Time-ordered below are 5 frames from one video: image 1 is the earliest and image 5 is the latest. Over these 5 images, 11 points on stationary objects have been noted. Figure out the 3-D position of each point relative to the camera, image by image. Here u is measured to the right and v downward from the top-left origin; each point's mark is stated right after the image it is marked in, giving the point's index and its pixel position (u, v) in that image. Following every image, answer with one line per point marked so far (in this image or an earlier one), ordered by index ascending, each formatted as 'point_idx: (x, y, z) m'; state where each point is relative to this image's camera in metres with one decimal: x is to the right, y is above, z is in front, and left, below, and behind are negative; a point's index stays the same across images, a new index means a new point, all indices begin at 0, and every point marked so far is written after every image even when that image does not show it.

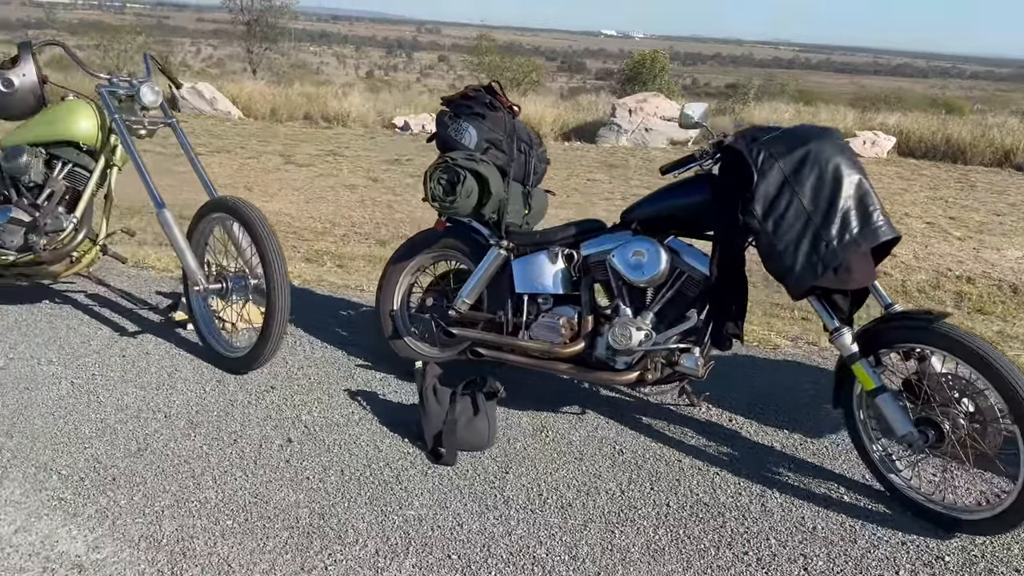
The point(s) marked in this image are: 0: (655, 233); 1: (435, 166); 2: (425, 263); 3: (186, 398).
0: (+0.6, +0.2, +3.5) m
1: (-0.4, +0.6, +3.7) m
2: (-0.4, +0.1, +4.1) m
3: (-1.5, -0.5, +3.6) m
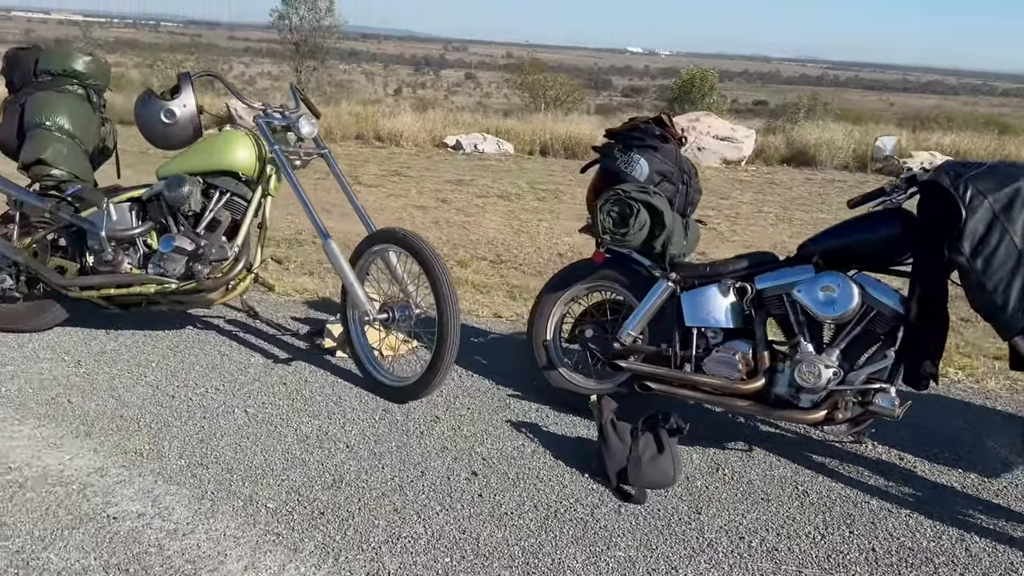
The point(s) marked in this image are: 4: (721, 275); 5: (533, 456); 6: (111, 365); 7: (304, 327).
0: (+1.4, +0.1, +3.5) m
1: (+0.4, +0.4, +3.7) m
2: (+0.3, 0.0, +4.1) m
3: (-0.7, -0.6, +3.6) m
4: (+0.9, +0.1, +3.7) m
5: (+0.1, -0.7, +3.5) m
6: (-2.0, -0.4, +4.1) m
7: (-1.3, -0.2, +4.9) m
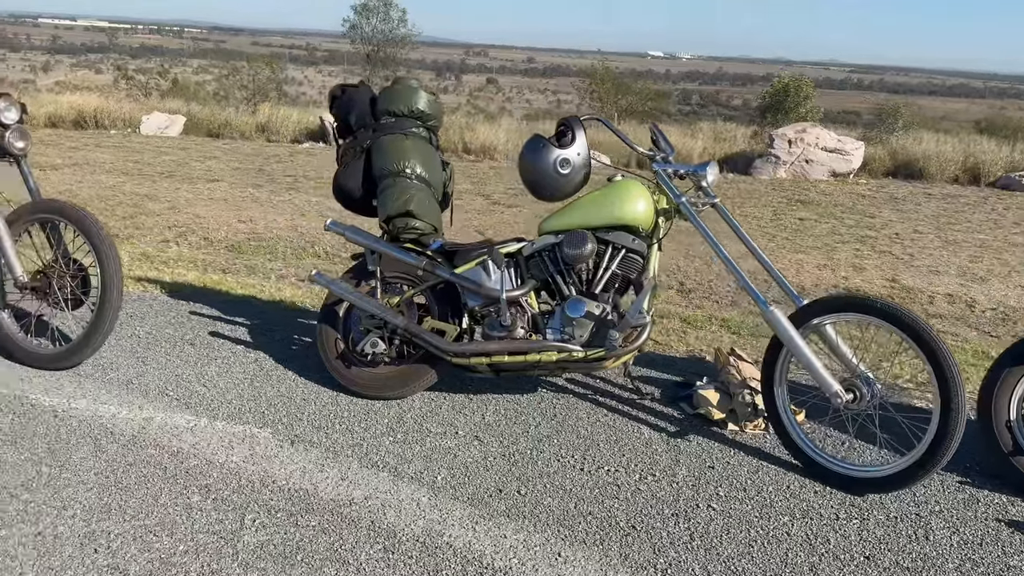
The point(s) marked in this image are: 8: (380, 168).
0: (+3.4, -0.2, +3.0) m
1: (+2.4, +0.1, +3.2) m
2: (+2.4, -0.3, +3.6) m
3: (+1.3, -0.9, +3.2) m
4: (+3.0, -0.3, +3.2) m
5: (+2.1, -1.0, +3.0) m
6: (0.0, -0.7, +3.7) m
7: (+0.8, -0.5, +4.4) m
8: (-0.7, +0.6, +4.2) m
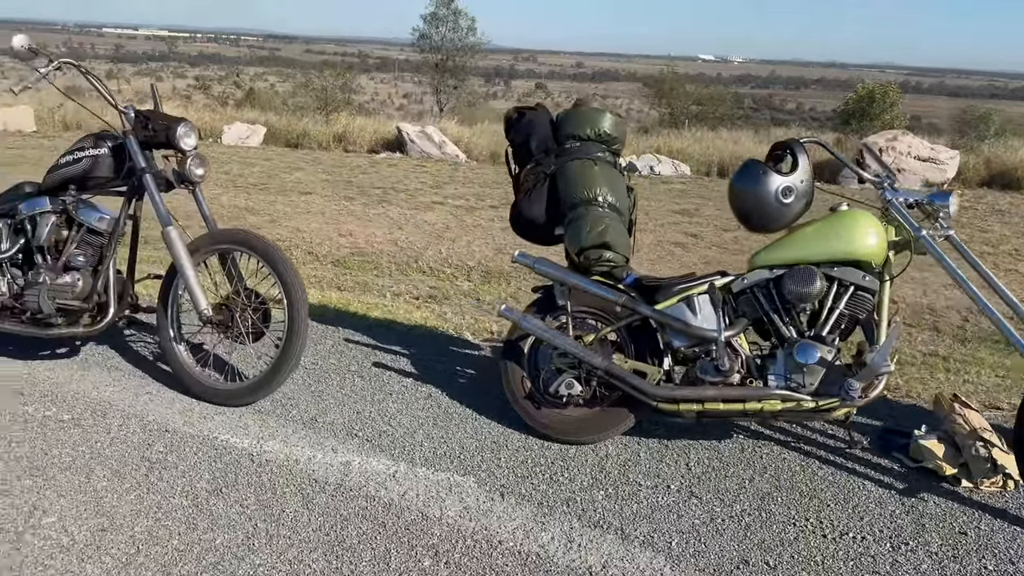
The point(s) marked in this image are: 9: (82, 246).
0: (+4.3, -0.4, +2.5) m
1: (+3.3, -0.1, +2.7) m
2: (+3.3, -0.5, +3.2) m
3: (+2.2, -1.1, +2.8) m
4: (+3.8, -0.5, +2.7) m
5: (+3.0, -1.2, +2.6) m
6: (+0.9, -0.9, +3.4) m
7: (+1.8, -0.7, +4.1) m
8: (+0.3, +0.5, +4.0) m
9: (-2.1, +0.2, +4.1) m
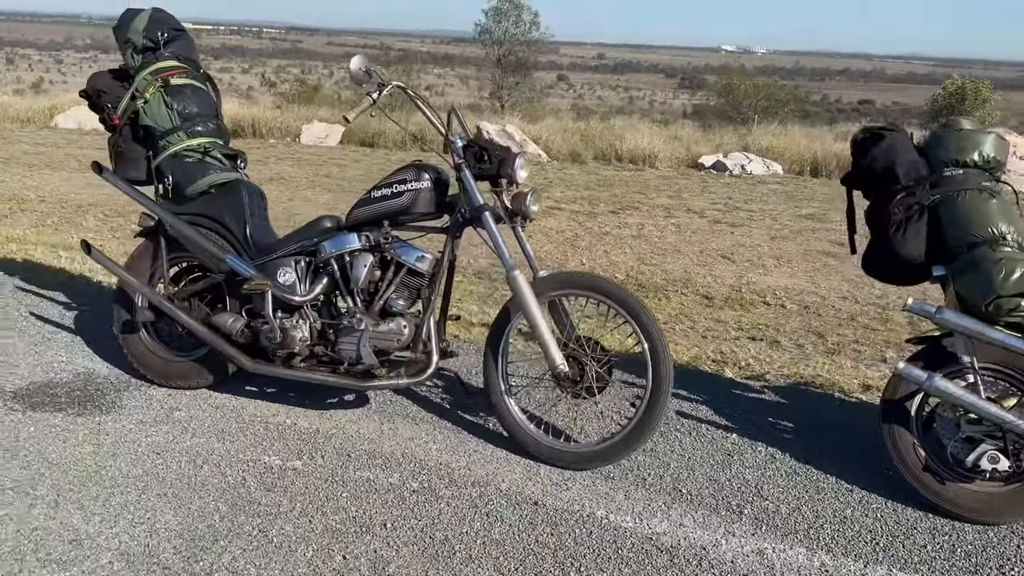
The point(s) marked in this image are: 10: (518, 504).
0: (+5.9, -0.7, +1.8) m
1: (+4.9, -0.3, +2.1) m
2: (+4.9, -0.8, +2.6) m
3: (+3.8, -1.4, +2.2) m
4: (+5.4, -0.7, +2.1) m
5: (+4.6, -1.5, +2.0) m
6: (+2.6, -1.1, +2.9) m
7: (+3.4, -1.0, +3.6) m
8: (+1.9, +0.2, +3.5) m
9: (-0.5, 0.0, +3.7) m
10: (0.0, -0.8, +3.2) m
